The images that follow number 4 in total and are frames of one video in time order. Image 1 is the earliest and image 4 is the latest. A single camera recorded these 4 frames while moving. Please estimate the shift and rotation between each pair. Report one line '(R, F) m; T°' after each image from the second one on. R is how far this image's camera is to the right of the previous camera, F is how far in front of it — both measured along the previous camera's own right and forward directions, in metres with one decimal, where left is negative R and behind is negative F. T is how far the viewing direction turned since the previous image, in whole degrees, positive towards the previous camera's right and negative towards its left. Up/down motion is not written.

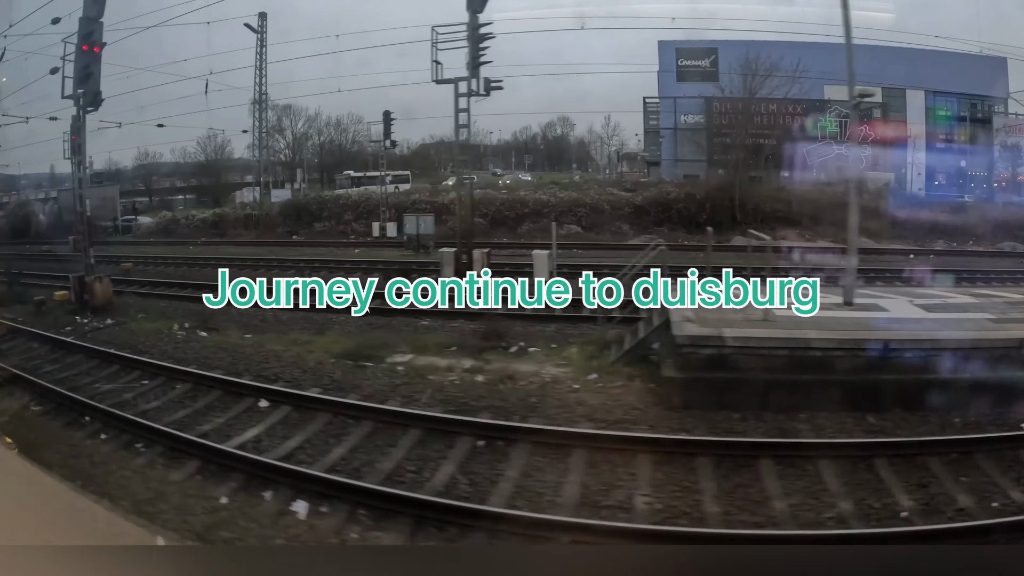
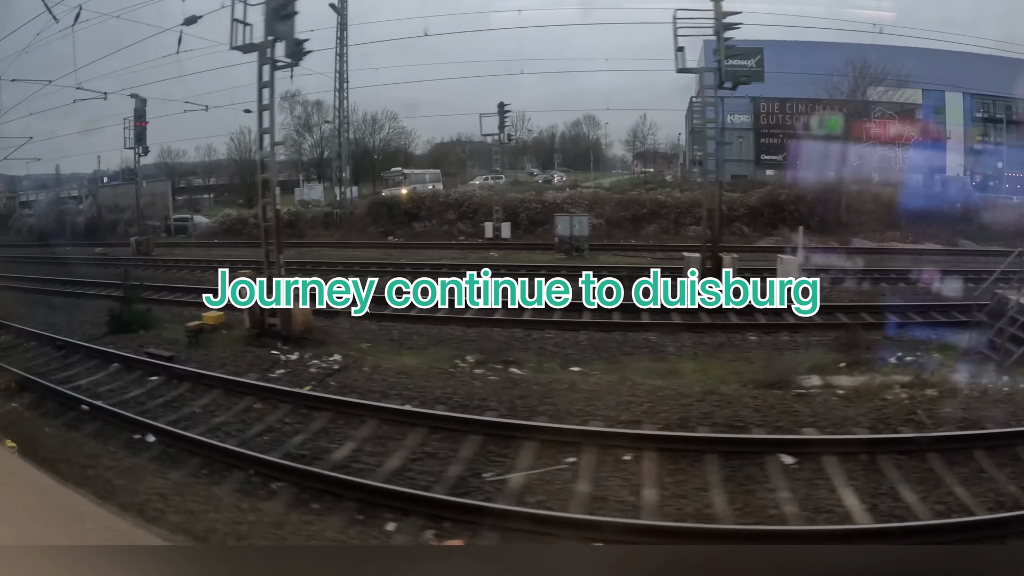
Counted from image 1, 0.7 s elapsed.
(-0.4, 0.0) m; 0°
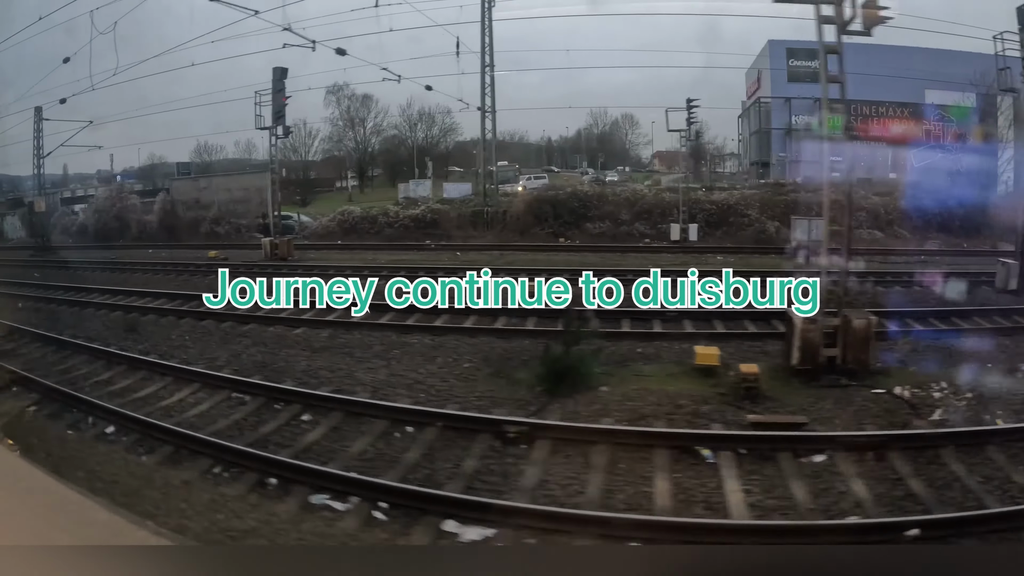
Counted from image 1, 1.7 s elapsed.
(-1.1, -0.2) m; -1°
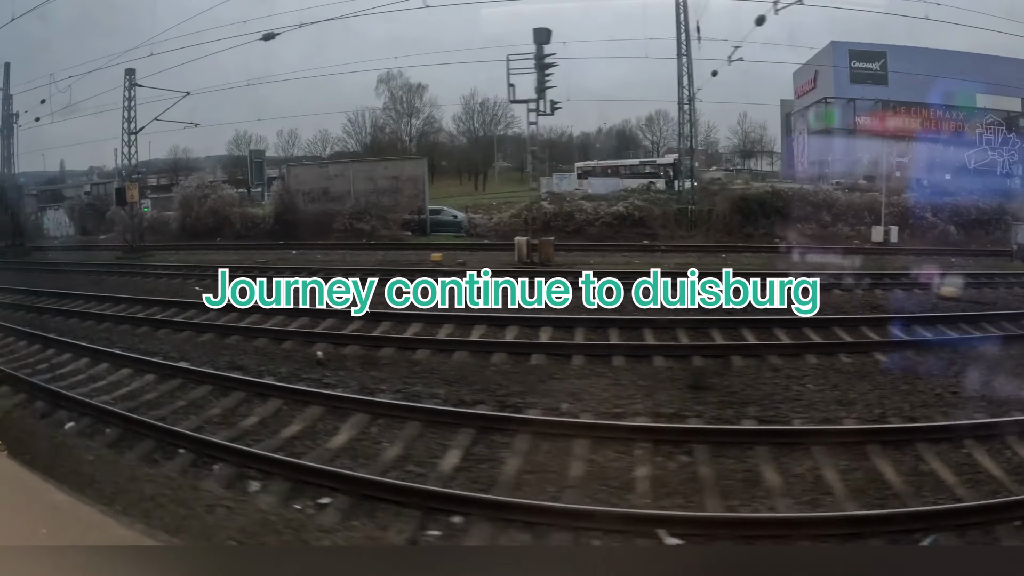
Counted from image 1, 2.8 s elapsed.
(+1.3, -0.1) m; -2°
